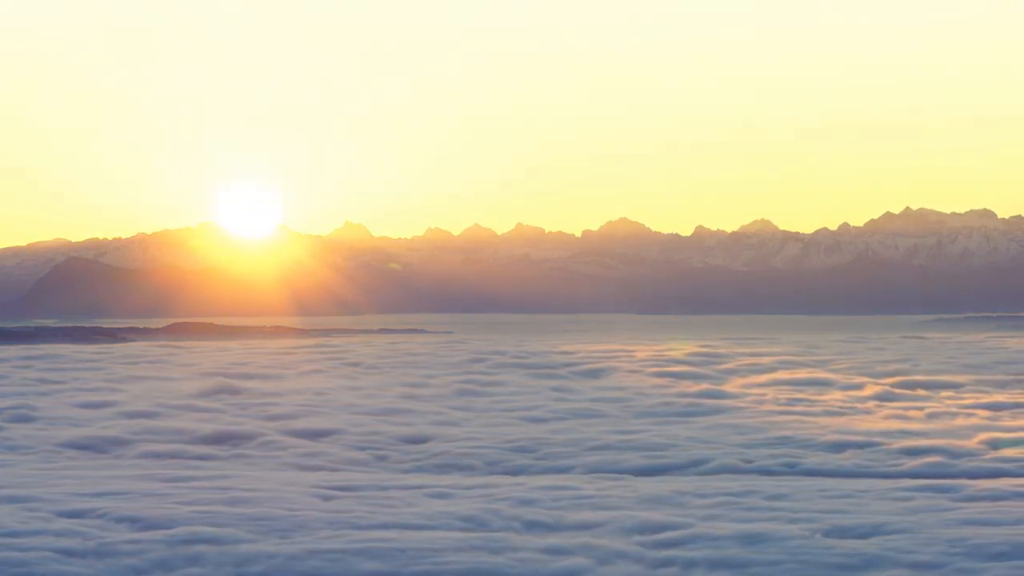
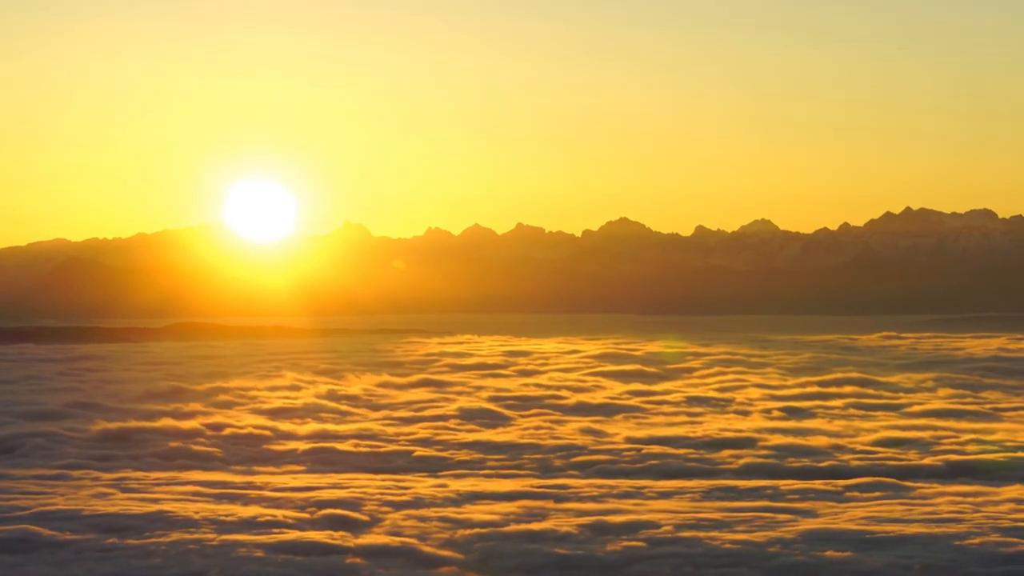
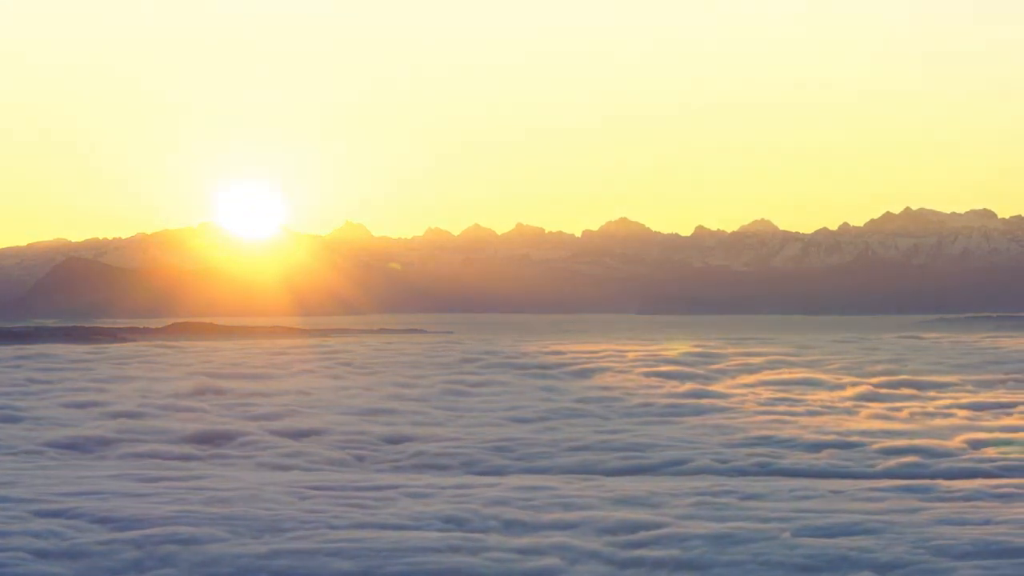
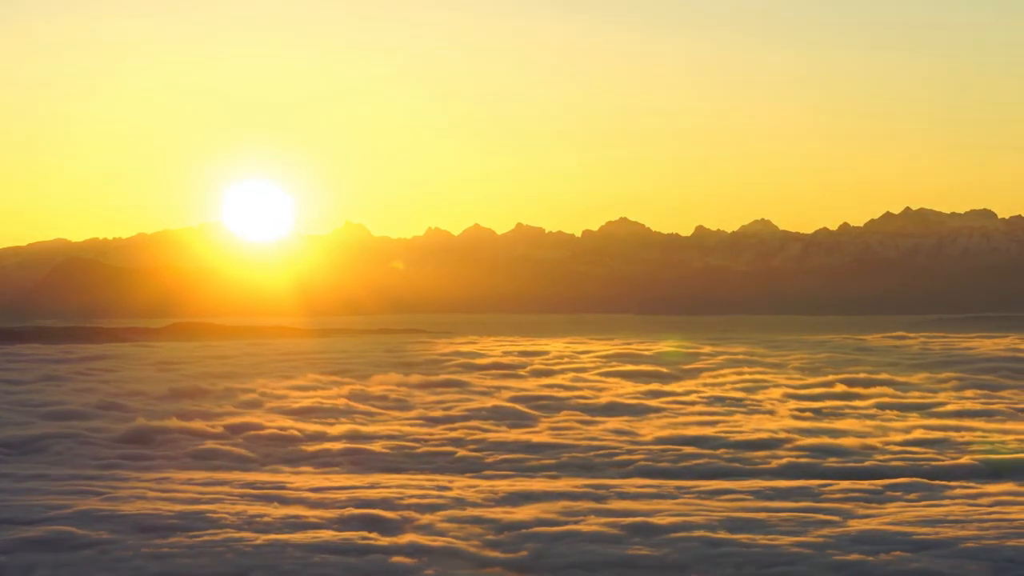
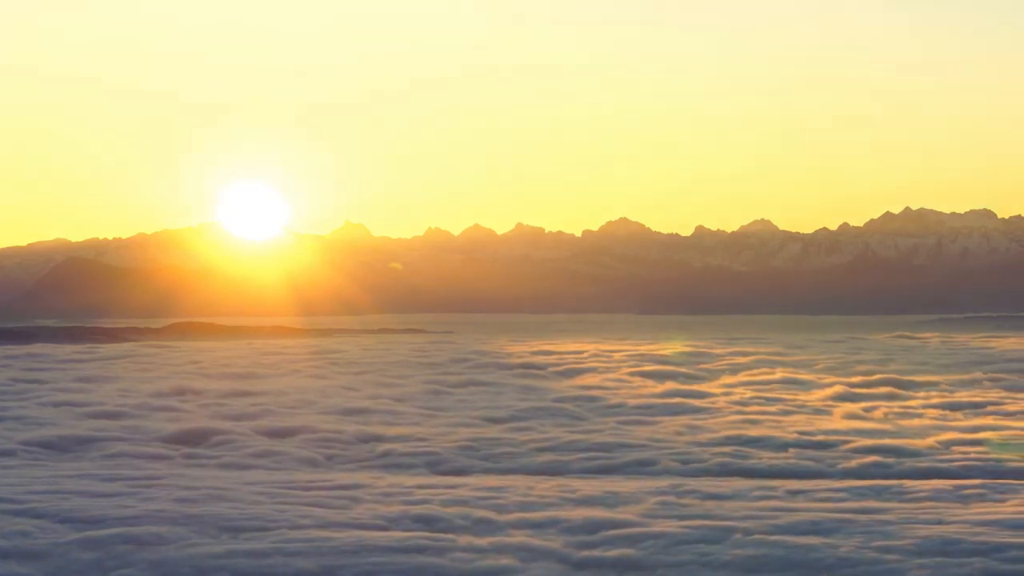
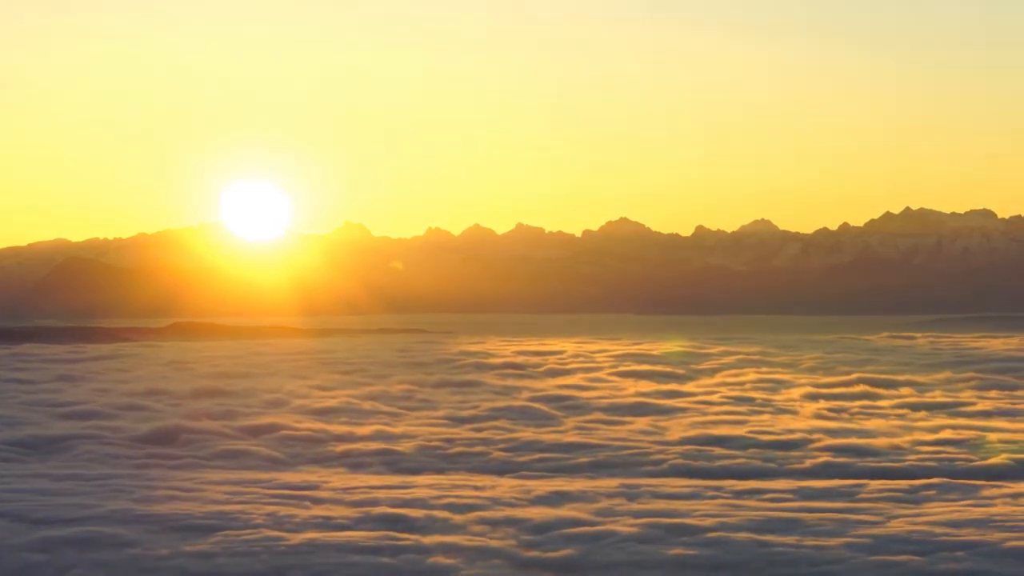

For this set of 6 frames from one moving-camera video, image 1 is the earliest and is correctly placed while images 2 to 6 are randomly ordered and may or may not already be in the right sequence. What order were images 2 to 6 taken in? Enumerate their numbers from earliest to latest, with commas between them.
3, 5, 6, 4, 2
